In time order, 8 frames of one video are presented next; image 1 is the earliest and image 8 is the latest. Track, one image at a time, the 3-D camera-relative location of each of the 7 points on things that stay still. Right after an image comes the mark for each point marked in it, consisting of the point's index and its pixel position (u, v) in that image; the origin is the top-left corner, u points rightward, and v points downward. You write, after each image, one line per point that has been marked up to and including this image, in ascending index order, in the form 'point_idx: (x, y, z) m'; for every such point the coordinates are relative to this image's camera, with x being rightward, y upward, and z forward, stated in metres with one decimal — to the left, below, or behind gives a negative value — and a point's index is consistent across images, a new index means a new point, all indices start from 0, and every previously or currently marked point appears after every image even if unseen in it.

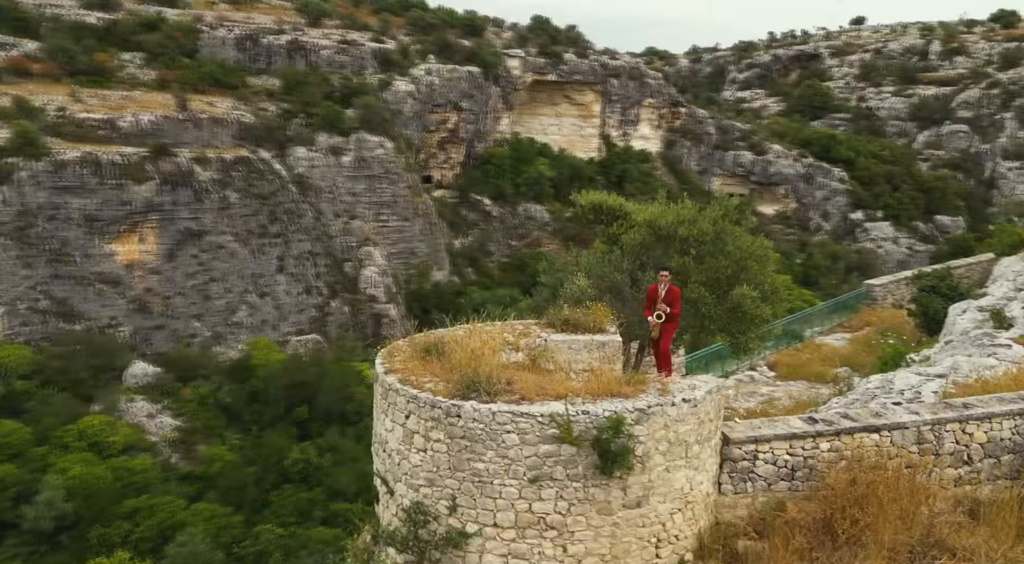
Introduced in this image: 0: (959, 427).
0: (+4.6, -1.4, +11.1) m
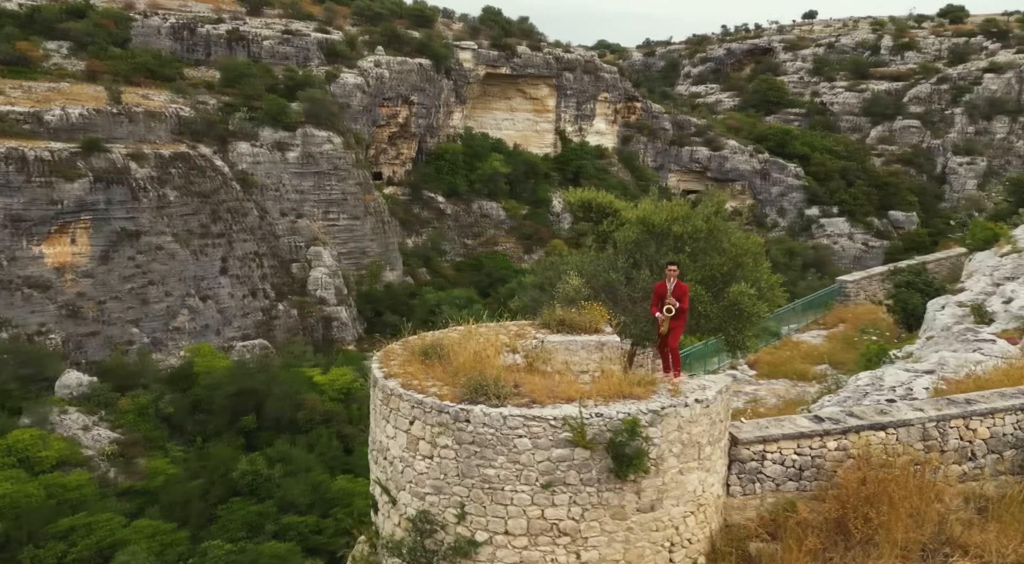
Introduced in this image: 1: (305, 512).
0: (+4.6, -1.4, +10.8) m
1: (-3.2, -3.2, +15.0) m
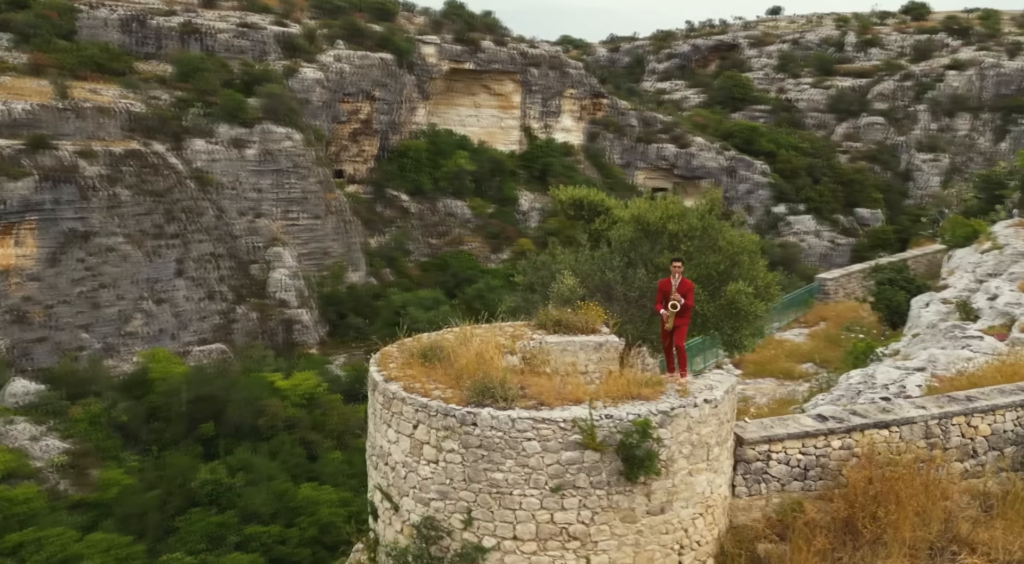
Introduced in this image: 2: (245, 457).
0: (+4.6, -1.4, +10.6) m
1: (-3.4, -3.3, +14.4) m
2: (-4.1, -2.6, +15.9) m
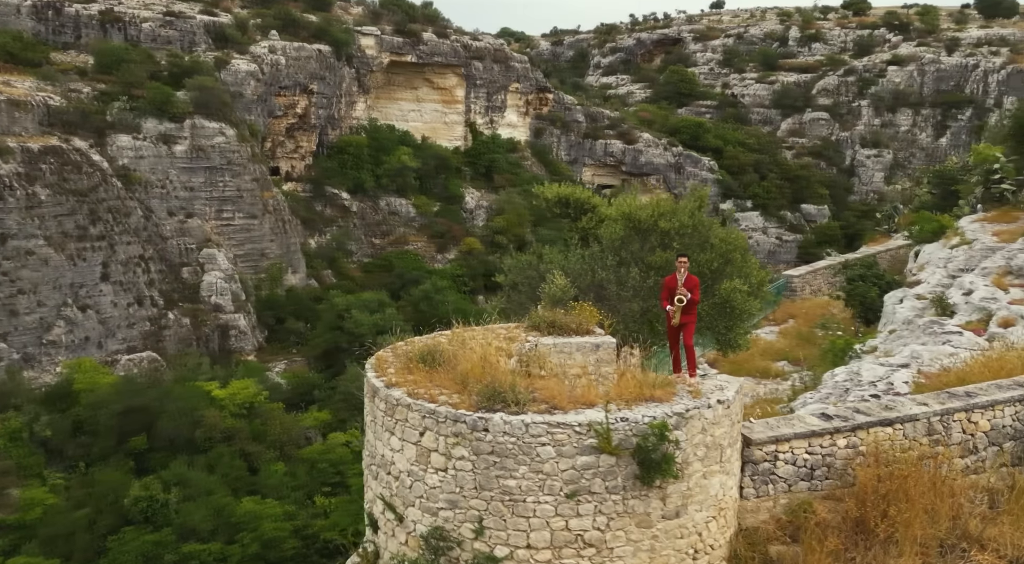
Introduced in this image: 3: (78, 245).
0: (+4.5, -1.3, +10.3) m
1: (-3.8, -3.3, +13.4) m
2: (-4.6, -2.7, +14.8) m
3: (-7.7, +0.7, +18.8) m
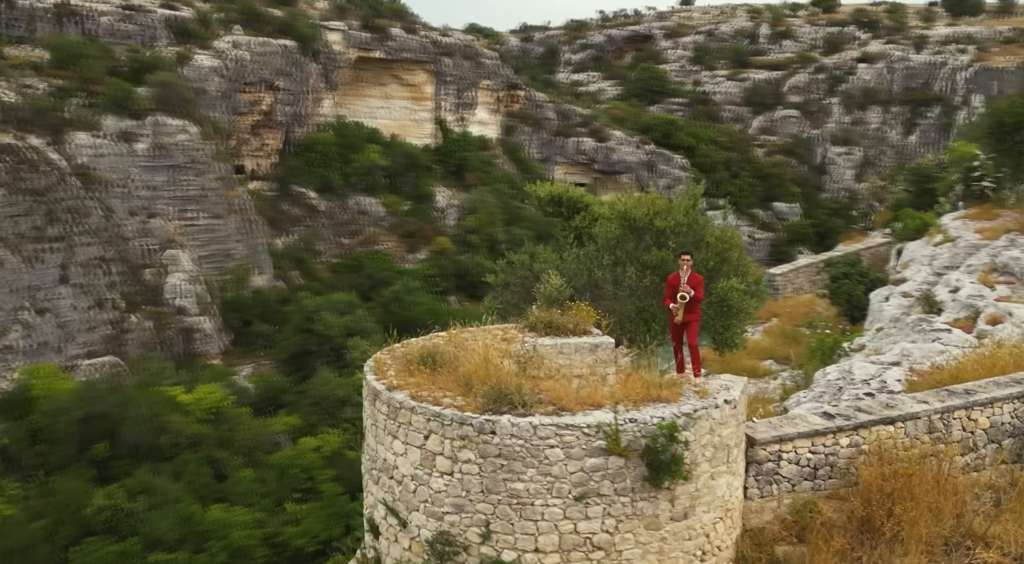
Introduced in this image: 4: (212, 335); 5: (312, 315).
0: (+4.4, -1.3, +10.1) m
1: (-4.0, -3.3, +12.8) m
2: (-4.8, -2.7, +14.2) m
3: (-8.2, +0.6, +18.1) m
4: (-5.6, -1.0, +19.7) m
5: (-3.8, -0.6, +20.0) m
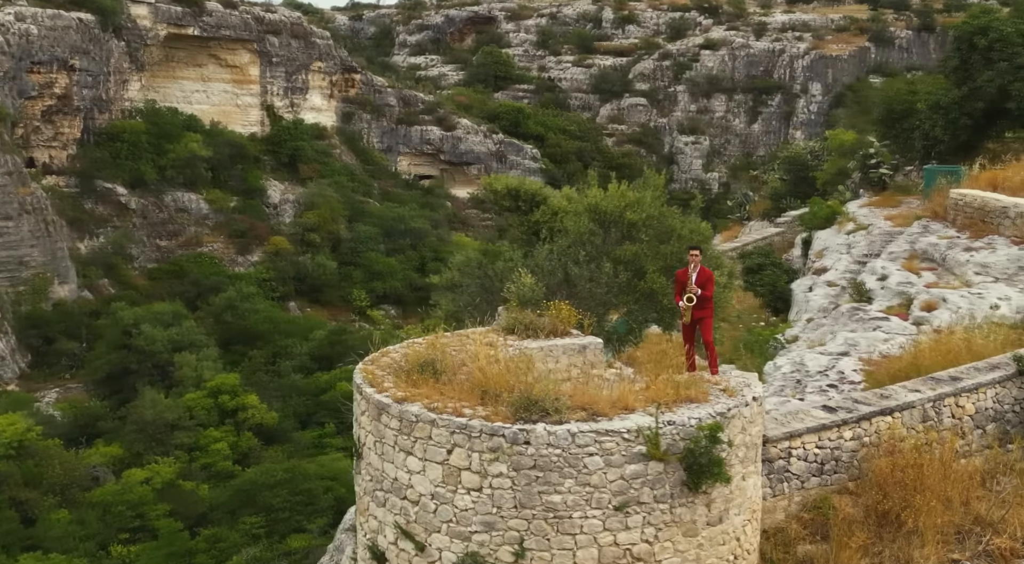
0: (+4.0, -1.1, +9.5) m
1: (-4.7, -3.4, +10.3) m
2: (-5.9, -2.8, +11.4) m
3: (-10.1, +0.3, +14.4) m
4: (-7.9, -1.2, +16.6) m
5: (-6.3, -0.8, +17.3) m
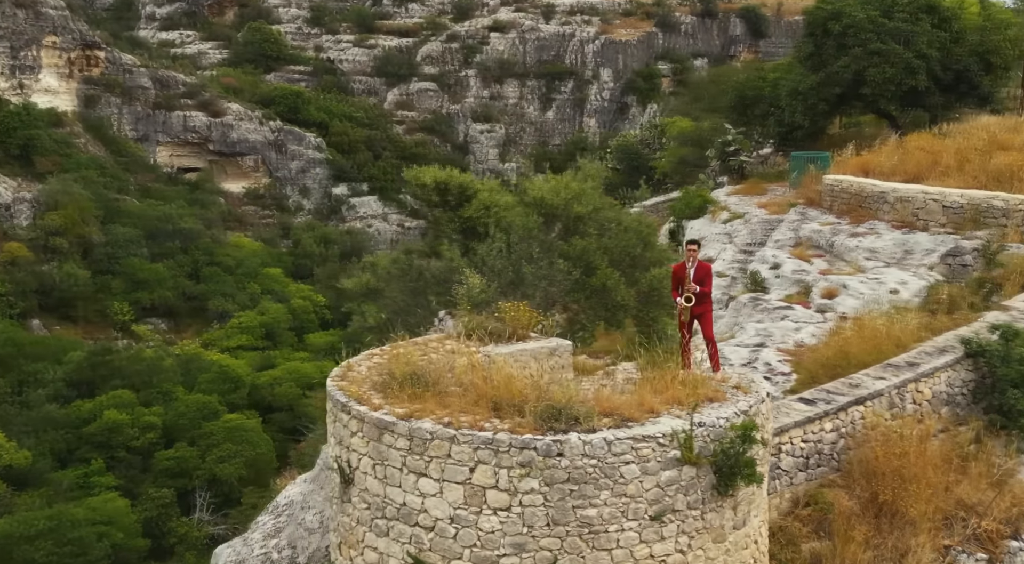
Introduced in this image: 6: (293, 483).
0: (+3.4, -1.0, +9.0) m
1: (-5.0, -3.7, +7.3) m
2: (-6.5, -3.1, +8.1) m
3: (-11.5, -0.1, +9.7) m
4: (-10.0, -1.6, +12.5) m
5: (-8.7, -1.1, +13.6) m
6: (-2.3, -2.1, +11.2) m
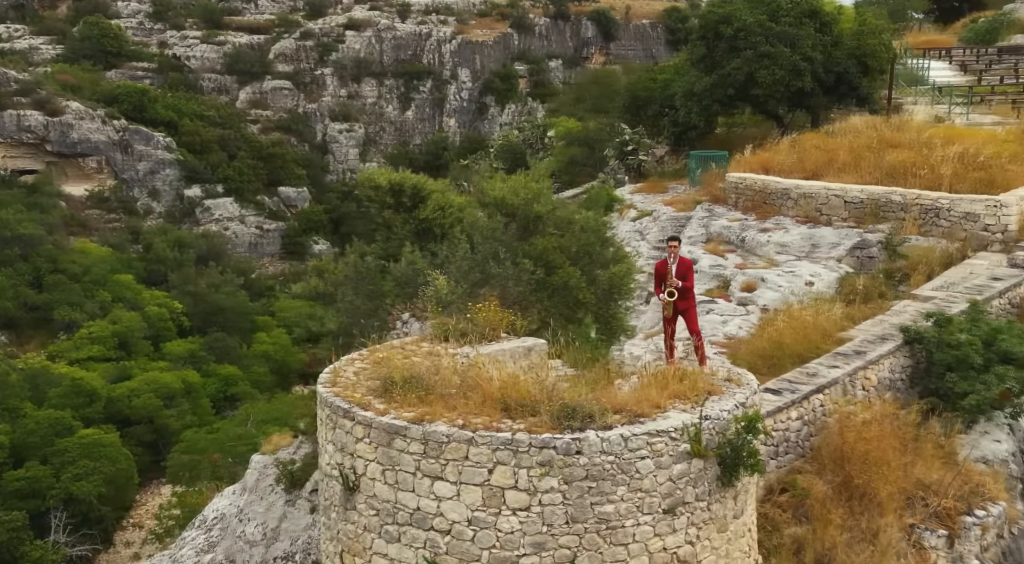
0: (+3.1, -0.9, +9.5) m
1: (-4.7, -3.8, +6.1) m
2: (-6.3, -3.3, +6.6) m
3: (-11.7, -0.5, +7.1) m
4: (-10.7, -1.9, +10.1) m
5: (-9.6, -1.3, +11.5) m
6: (-2.9, -2.2, +10.4) m
